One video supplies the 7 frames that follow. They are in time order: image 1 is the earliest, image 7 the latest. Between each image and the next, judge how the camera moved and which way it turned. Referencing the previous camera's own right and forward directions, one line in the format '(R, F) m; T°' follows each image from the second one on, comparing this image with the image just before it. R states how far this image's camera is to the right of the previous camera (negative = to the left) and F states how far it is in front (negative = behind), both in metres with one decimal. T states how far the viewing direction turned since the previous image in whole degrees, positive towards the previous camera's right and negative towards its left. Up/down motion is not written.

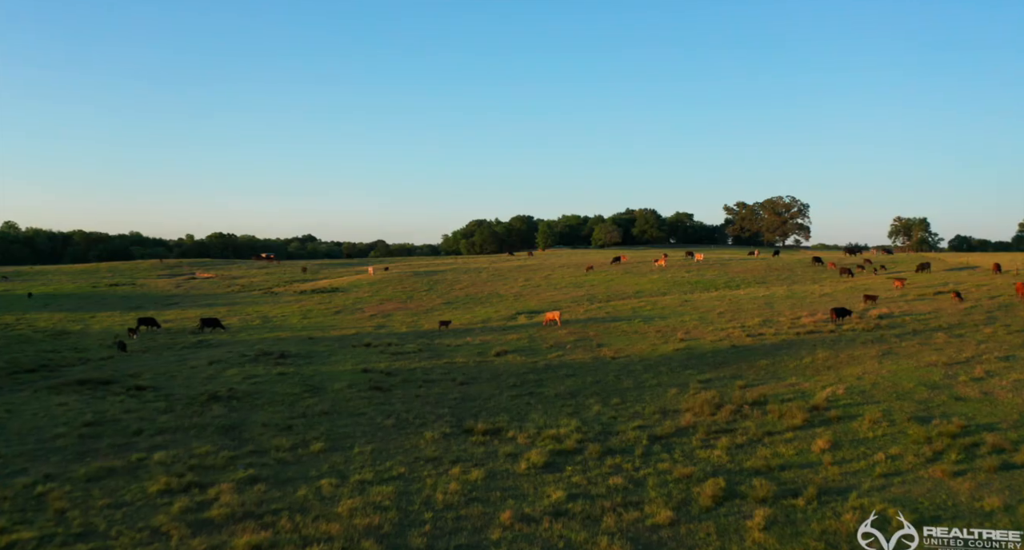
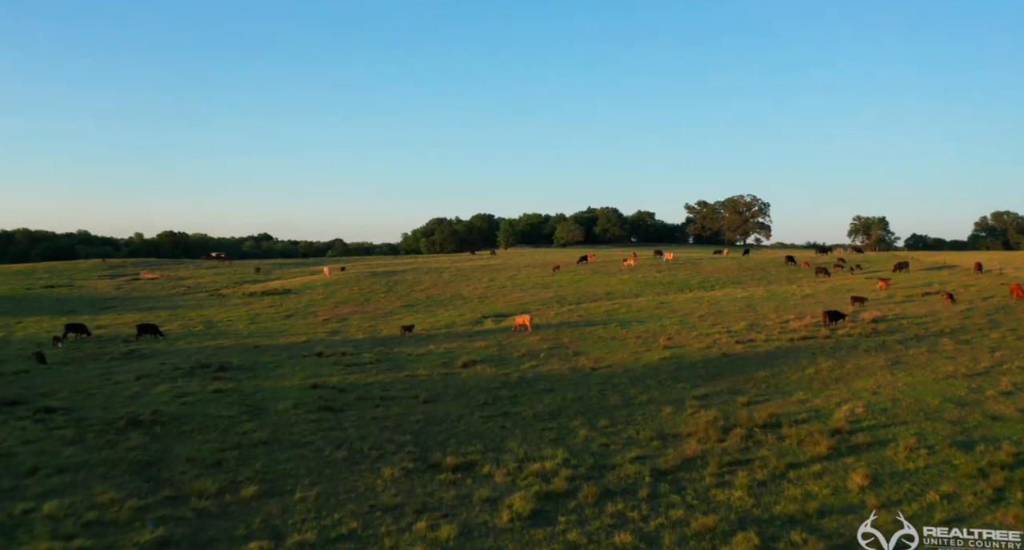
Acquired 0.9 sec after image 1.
(-0.3, +3.1) m; +3°
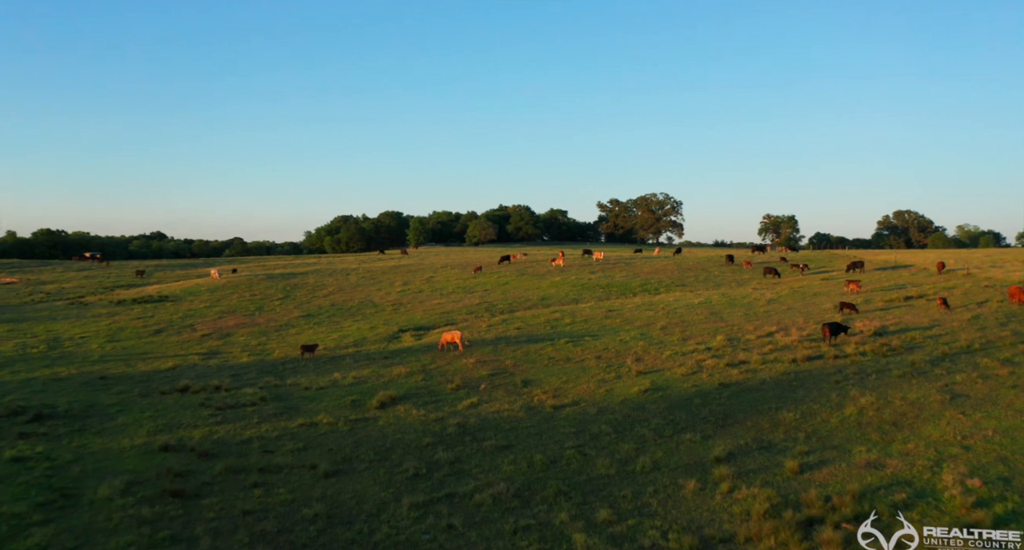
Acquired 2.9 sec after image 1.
(-0.7, +6.8) m; +7°
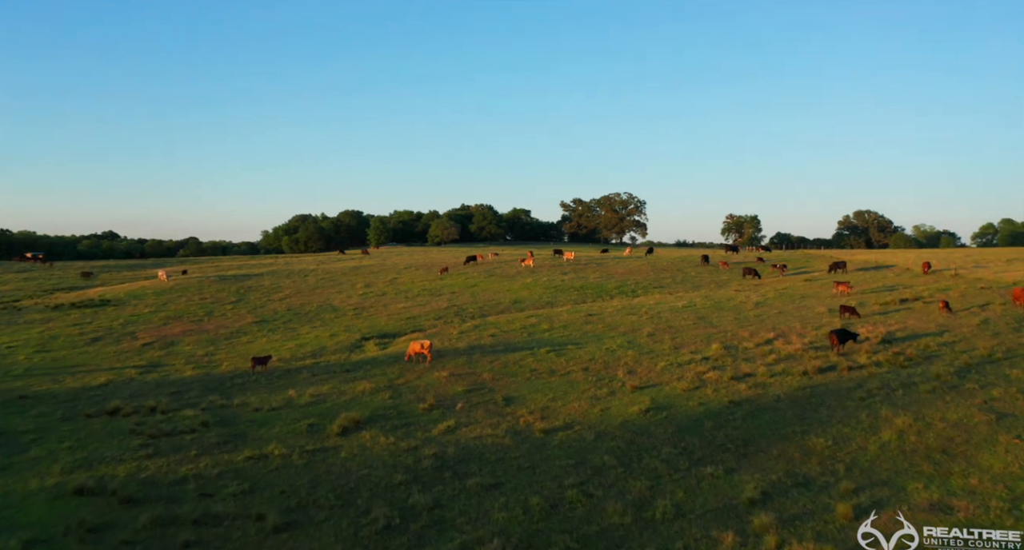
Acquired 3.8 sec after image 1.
(-0.5, +2.7) m; +3°
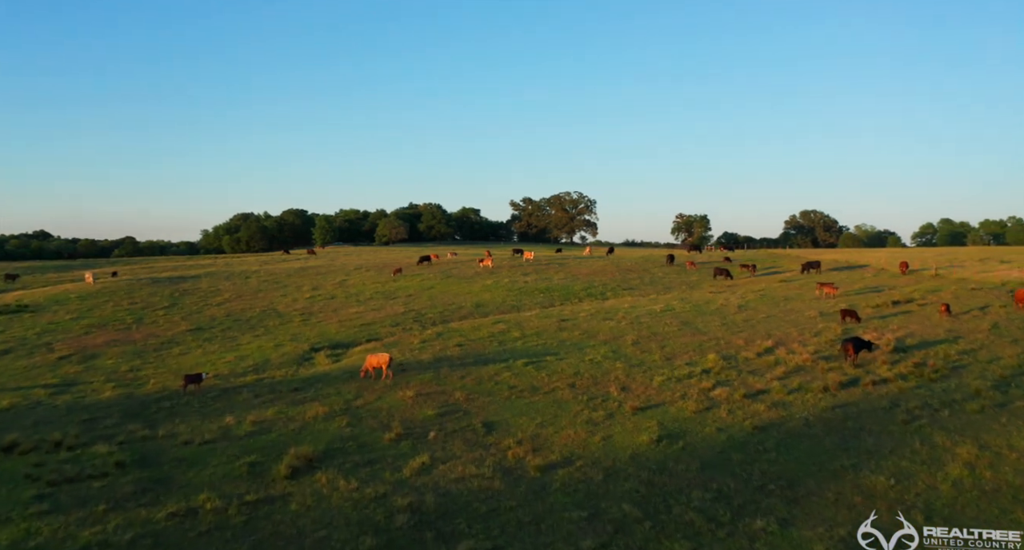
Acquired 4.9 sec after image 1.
(-0.7, +3.0) m; +4°
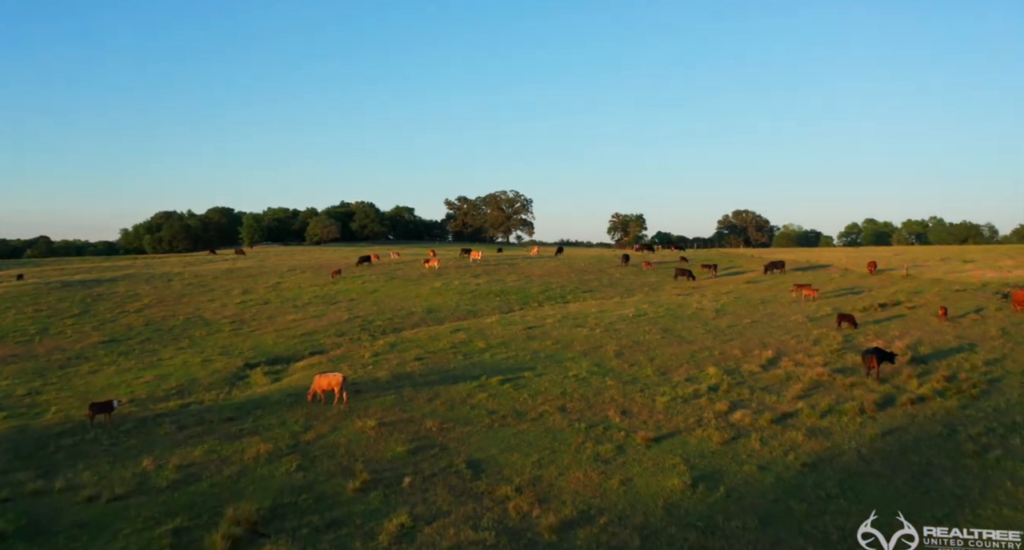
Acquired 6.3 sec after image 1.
(-1.0, +3.1) m; +5°
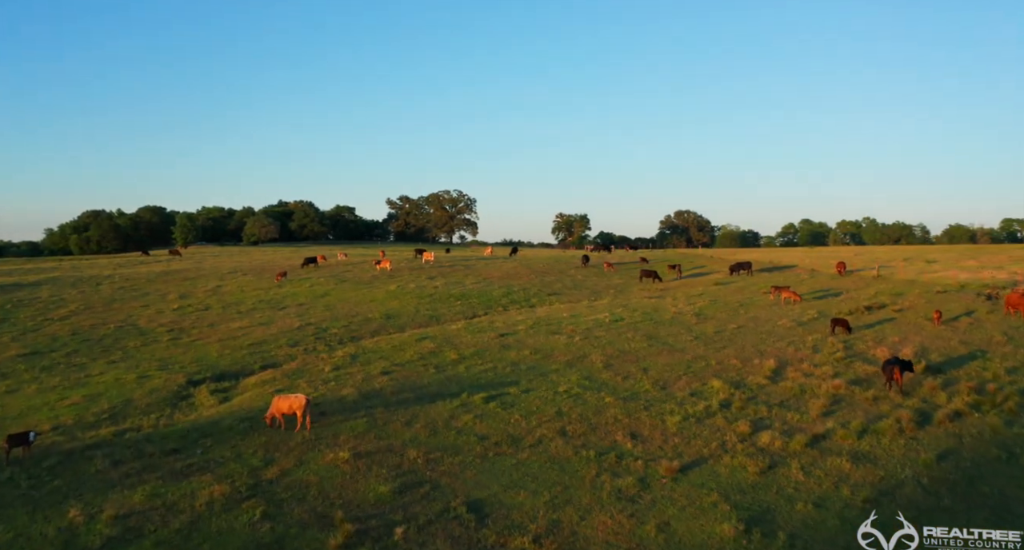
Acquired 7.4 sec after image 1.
(-1.0, +2.2) m; +4°
